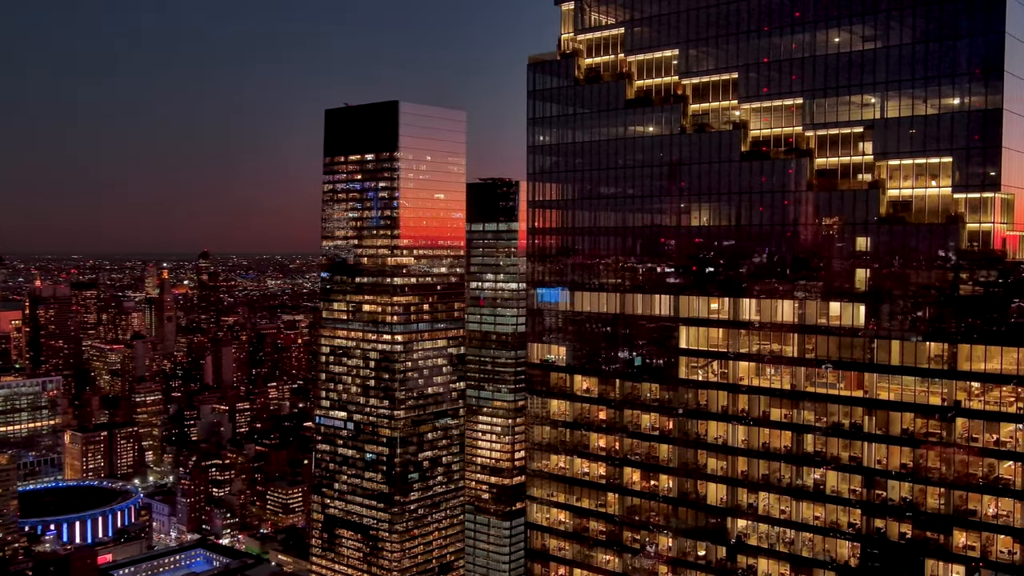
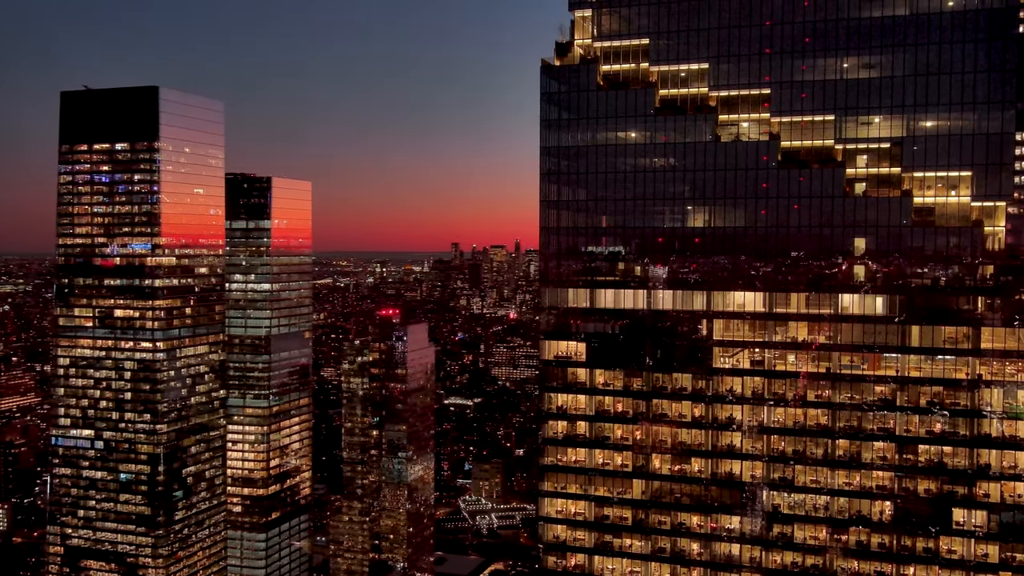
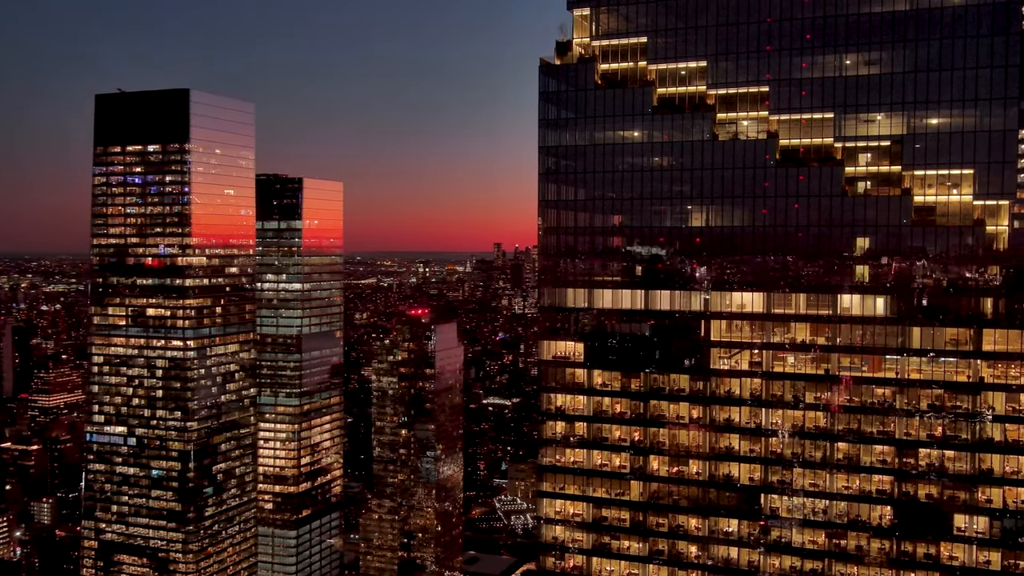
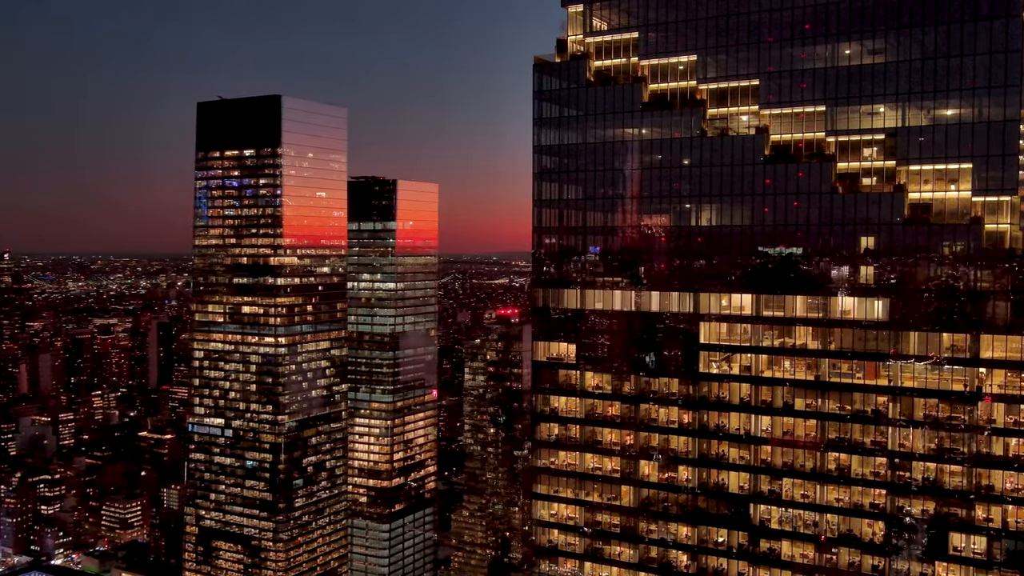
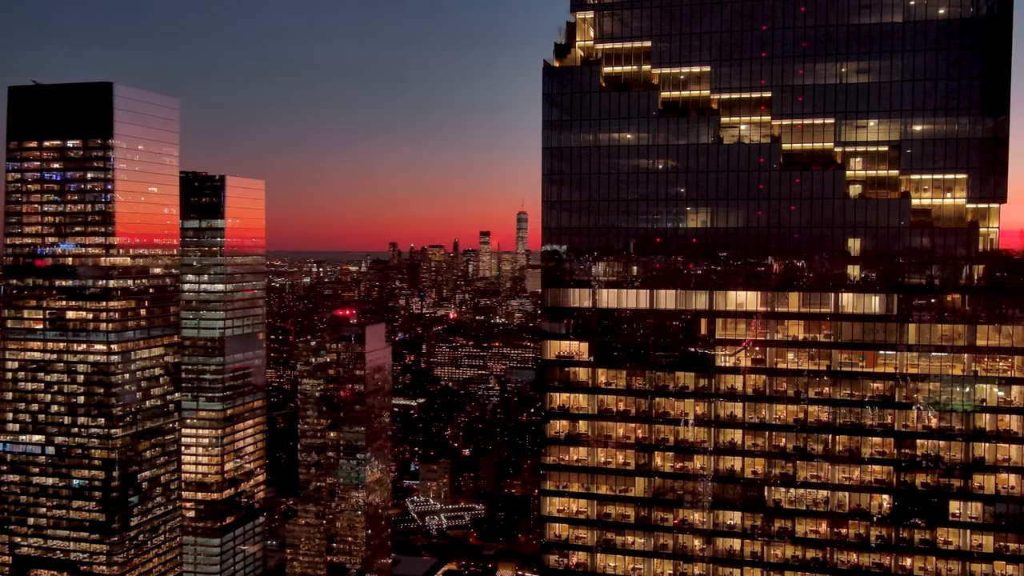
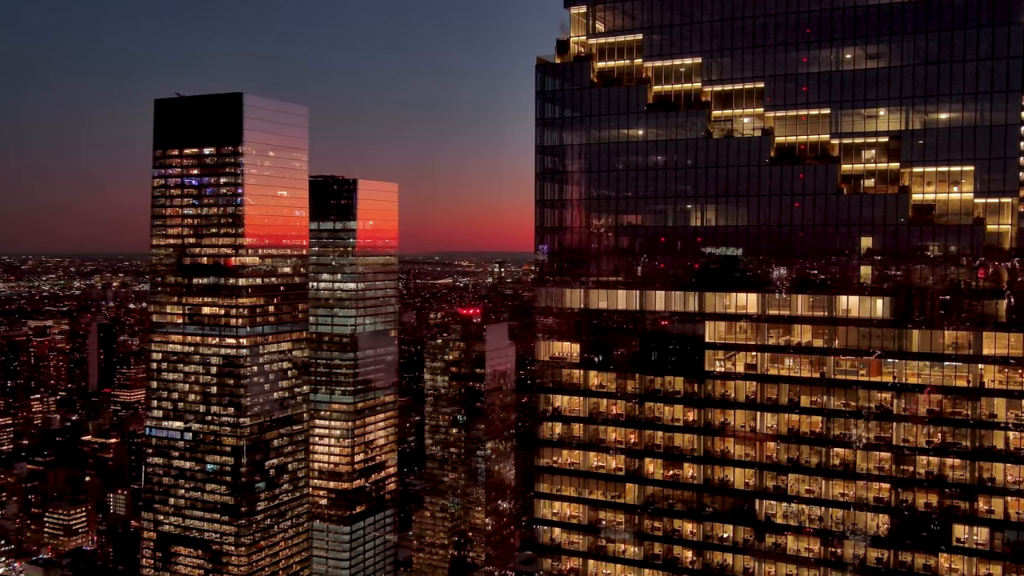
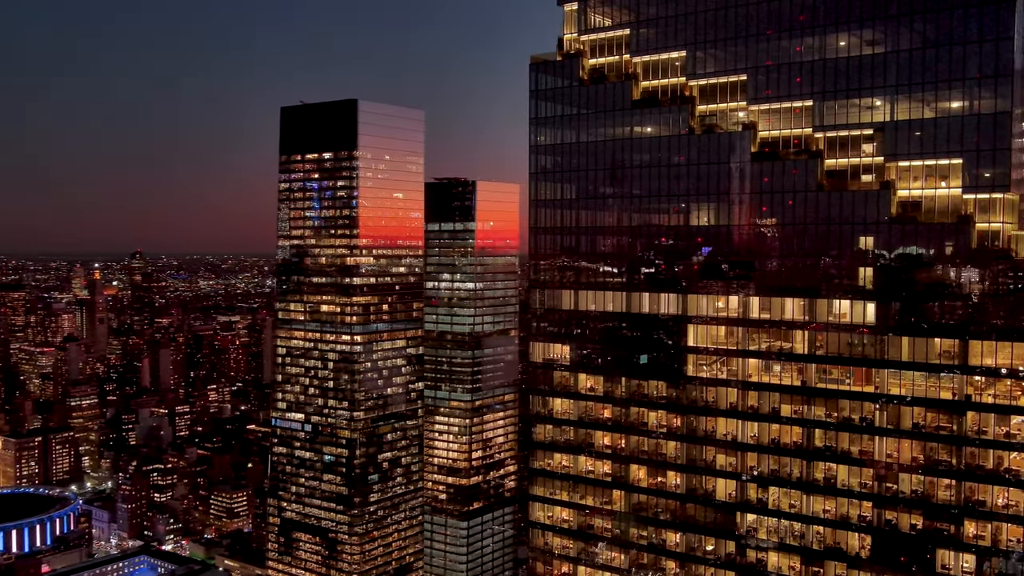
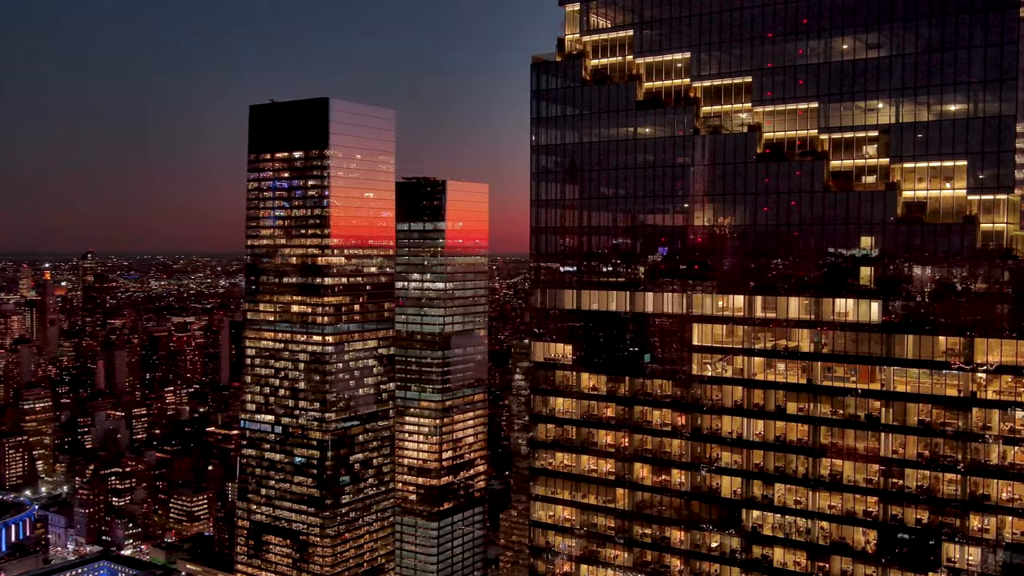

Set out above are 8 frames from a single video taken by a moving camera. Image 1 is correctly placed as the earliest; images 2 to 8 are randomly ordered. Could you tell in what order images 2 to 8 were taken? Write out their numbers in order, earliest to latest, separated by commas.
7, 8, 4, 6, 3, 2, 5
